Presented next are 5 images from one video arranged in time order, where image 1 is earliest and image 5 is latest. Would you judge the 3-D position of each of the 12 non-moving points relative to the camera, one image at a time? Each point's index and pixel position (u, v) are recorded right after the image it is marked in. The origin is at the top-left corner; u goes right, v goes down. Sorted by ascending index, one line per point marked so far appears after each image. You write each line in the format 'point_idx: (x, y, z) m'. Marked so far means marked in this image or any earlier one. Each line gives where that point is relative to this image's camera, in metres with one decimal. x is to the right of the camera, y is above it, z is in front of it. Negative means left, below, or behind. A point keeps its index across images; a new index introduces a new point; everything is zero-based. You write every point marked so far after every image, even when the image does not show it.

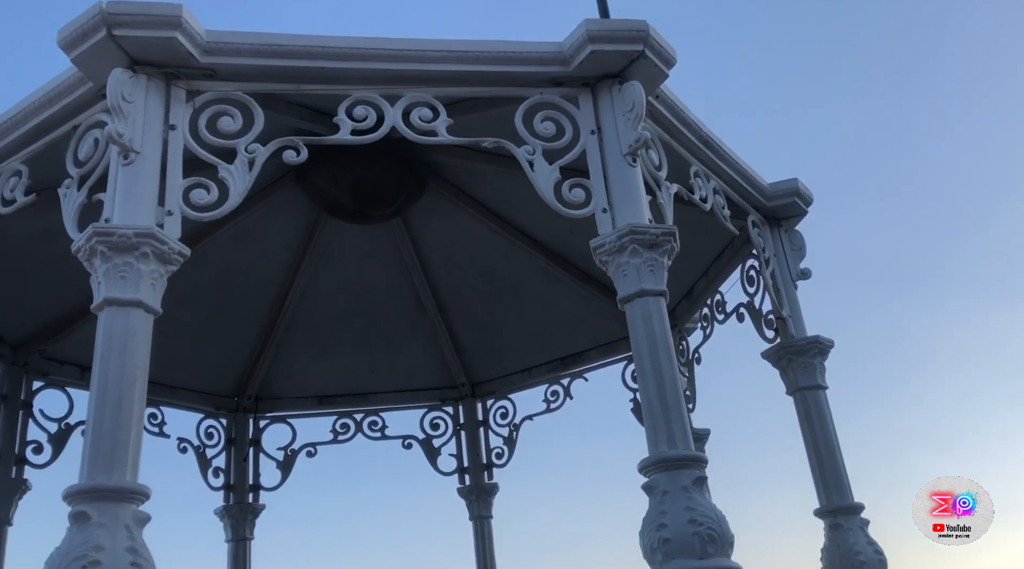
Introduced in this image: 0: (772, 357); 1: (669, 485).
0: (+1.3, -0.4, +4.5) m
1: (+0.5, -0.6, +2.8) m
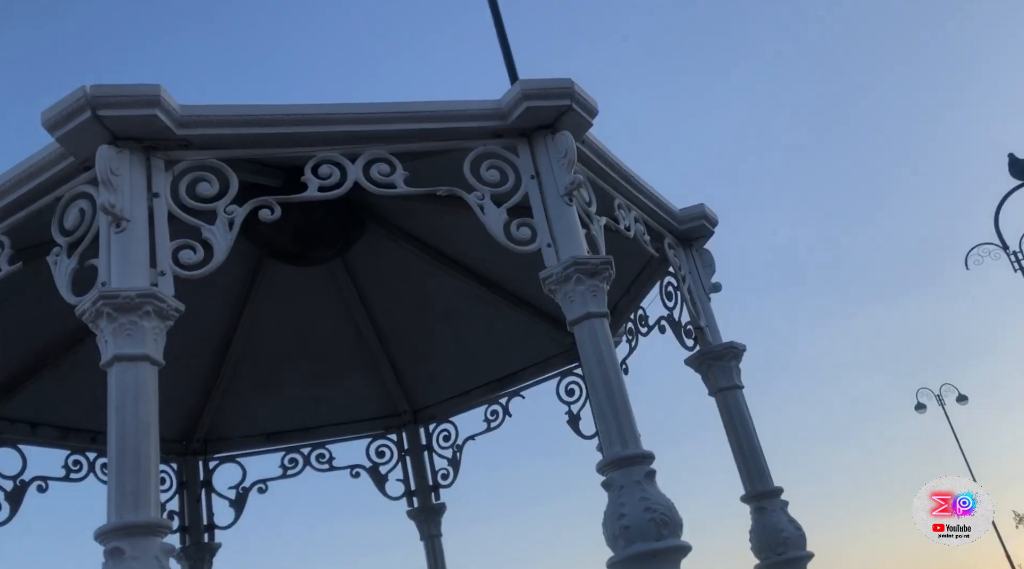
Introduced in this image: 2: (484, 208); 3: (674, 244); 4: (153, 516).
0: (+1.0, -0.4, +5.0) m
1: (+0.4, -0.7, +3.3) m
2: (-0.1, +0.3, +3.7) m
3: (+0.9, +0.2, +5.1) m
4: (-1.1, -0.7, +2.8) m
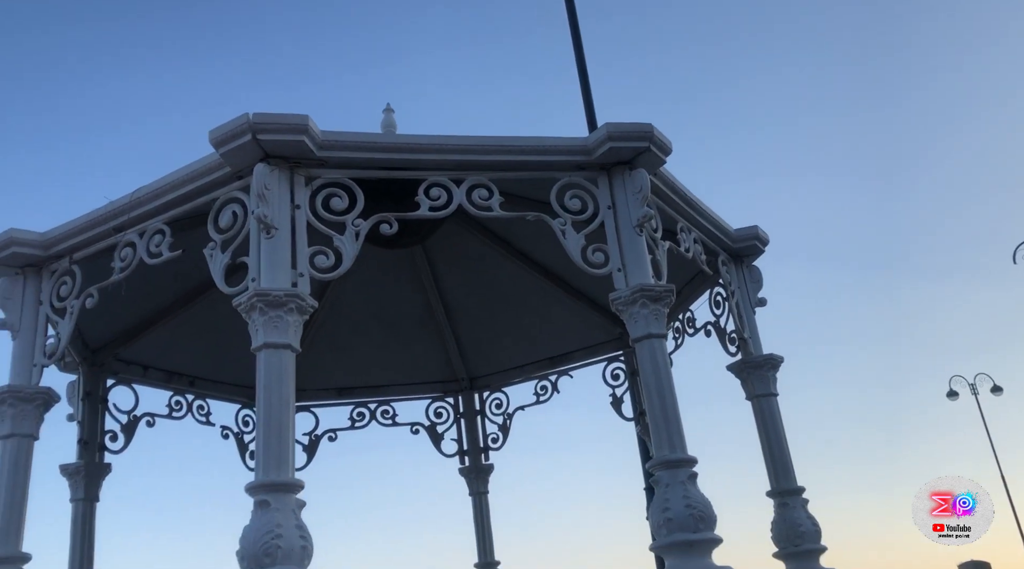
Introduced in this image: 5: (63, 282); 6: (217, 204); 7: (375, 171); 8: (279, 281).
0: (+1.4, -0.5, +5.6) m
1: (+0.7, -0.8, +3.9) m
2: (+0.3, +0.2, +4.3) m
3: (+1.3, +0.2, +5.6) m
4: (-0.9, -0.7, +3.5) m
5: (-2.2, 0.0, +4.5) m
6: (-1.3, +0.4, +4.1) m
7: (-0.6, +0.5, +4.2) m
8: (-1.0, 0.0, +3.7) m
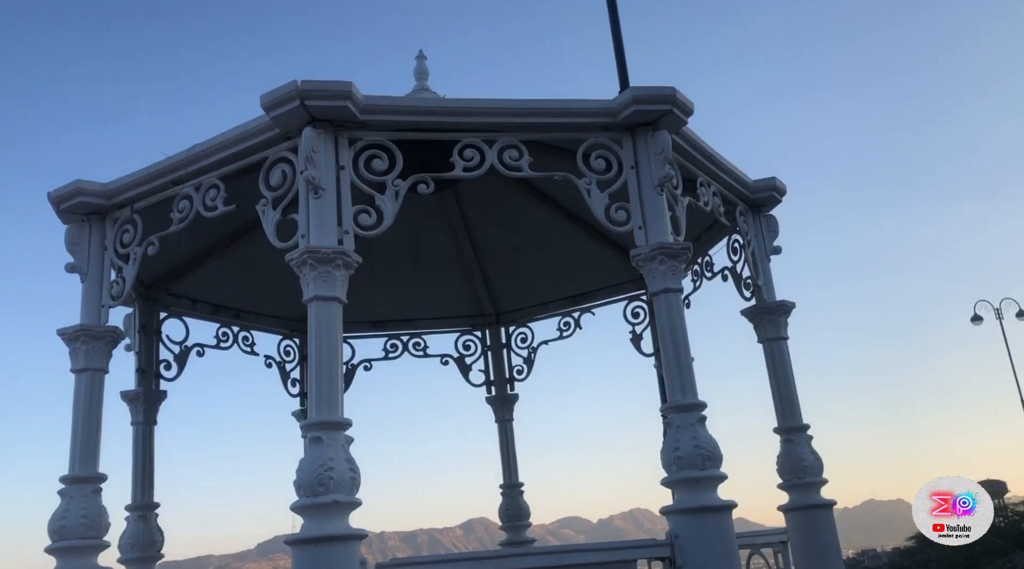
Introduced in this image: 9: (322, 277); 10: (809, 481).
0: (+1.5, -0.2, +5.9) m
1: (+0.8, -0.6, +4.3) m
2: (+0.4, +0.5, +4.6) m
3: (+1.5, +0.5, +5.9) m
4: (-0.7, -0.6, +3.9) m
5: (-2.1, +0.3, +4.9) m
6: (-1.2, +0.6, +4.4) m
7: (-0.5, +0.7, +4.5) m
8: (-0.8, +0.2, +4.1) m
9: (-0.8, 0.0, +4.0) m
10: (+1.8, -1.2, +5.5) m
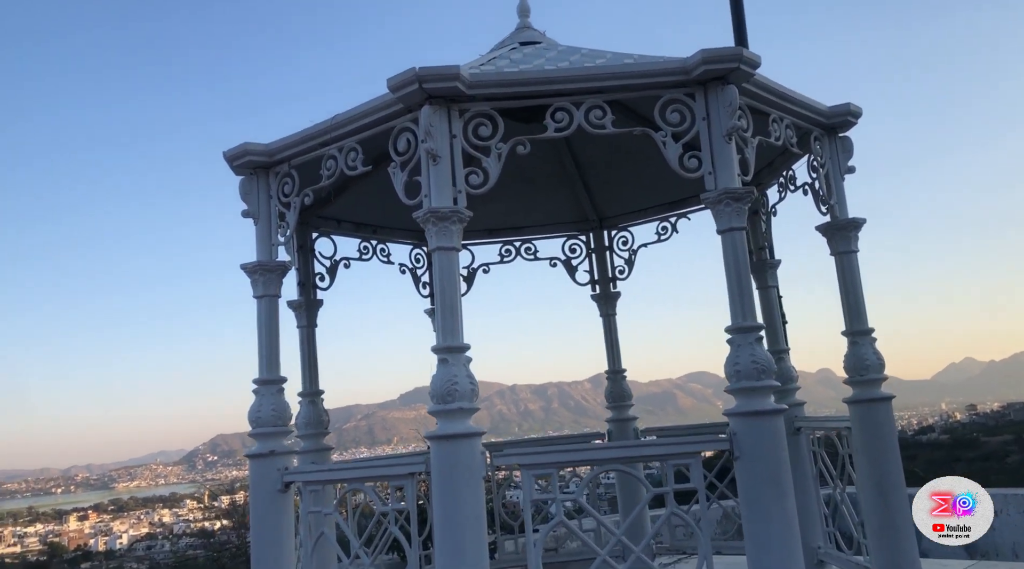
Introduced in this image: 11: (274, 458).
0: (+2.2, +0.4, +6.6) m
1: (+1.3, -0.3, +5.1) m
2: (+0.9, +0.8, +5.3) m
3: (+2.2, +1.1, +6.4) m
4: (-0.3, -0.3, +5.0) m
5: (-1.5, +0.7, +6.0) m
6: (-0.7, +0.9, +5.4) m
7: (0.0, +1.1, +5.3) m
8: (-0.4, +0.5, +5.1) m
9: (-0.4, +0.3, +5.0) m
10: (+2.5, -0.6, +6.3) m
11: (-1.5, -1.1, +5.9) m
